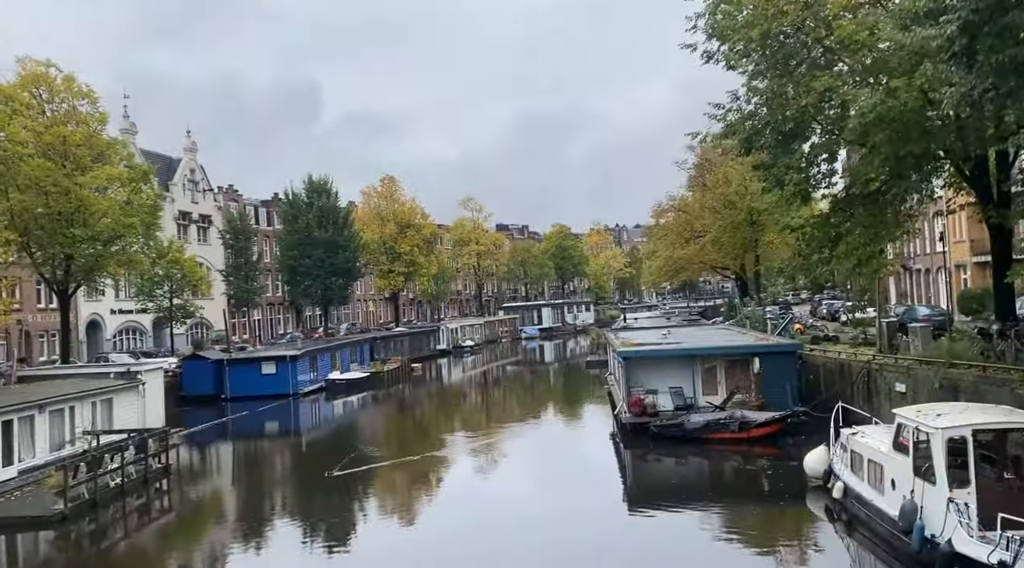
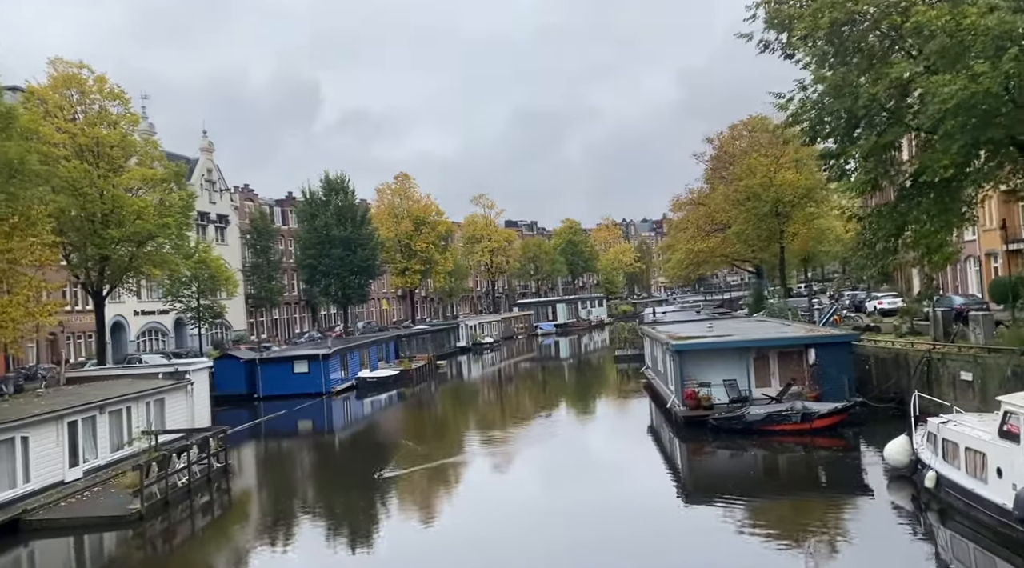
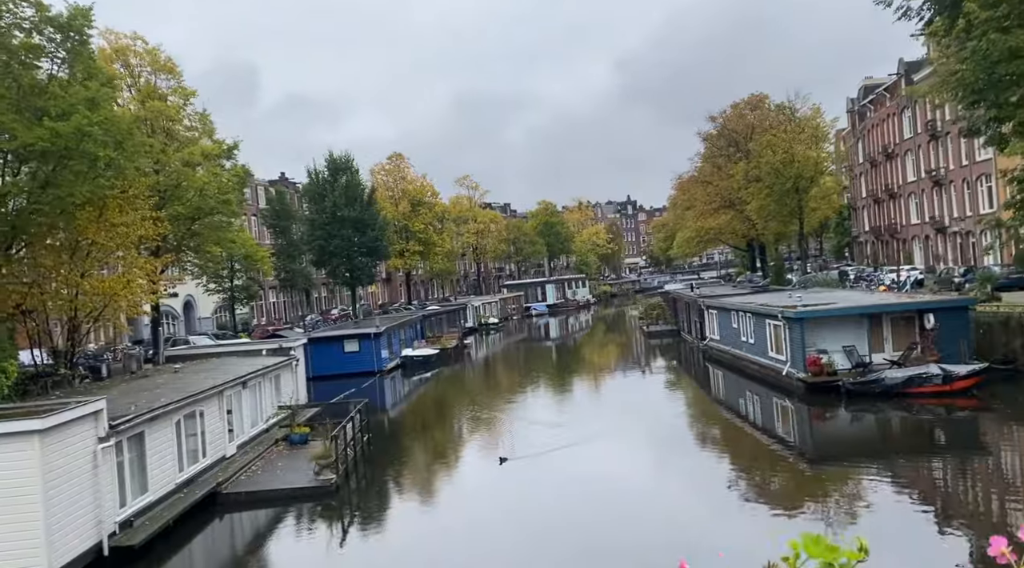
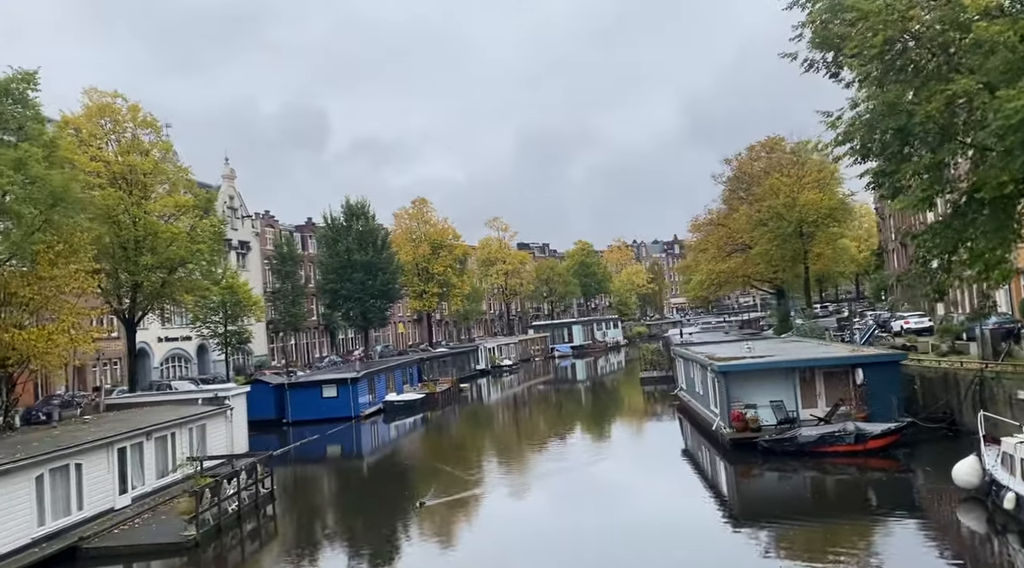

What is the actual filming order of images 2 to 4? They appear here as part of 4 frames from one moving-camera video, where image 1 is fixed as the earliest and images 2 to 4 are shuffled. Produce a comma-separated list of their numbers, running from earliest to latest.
2, 4, 3
